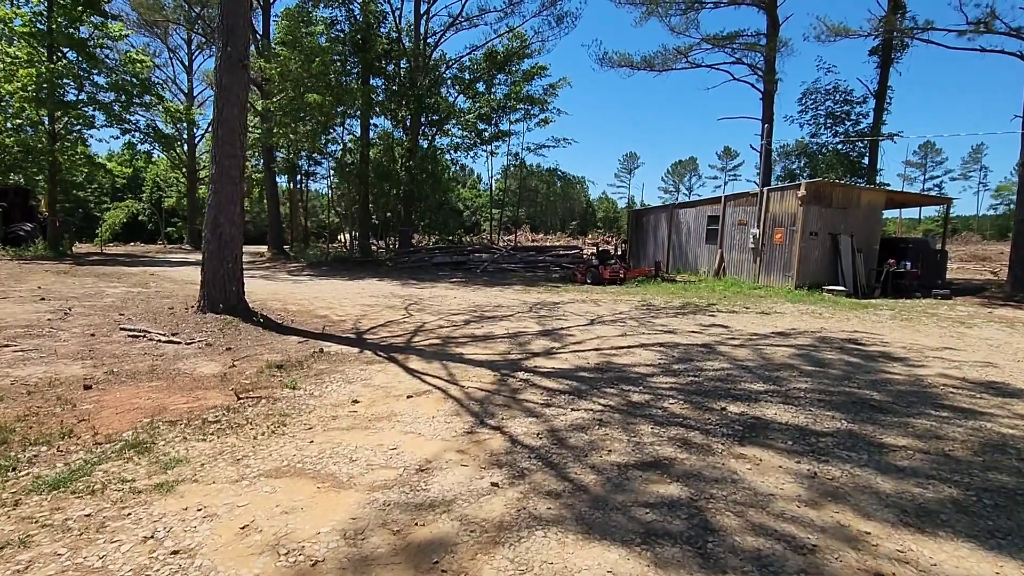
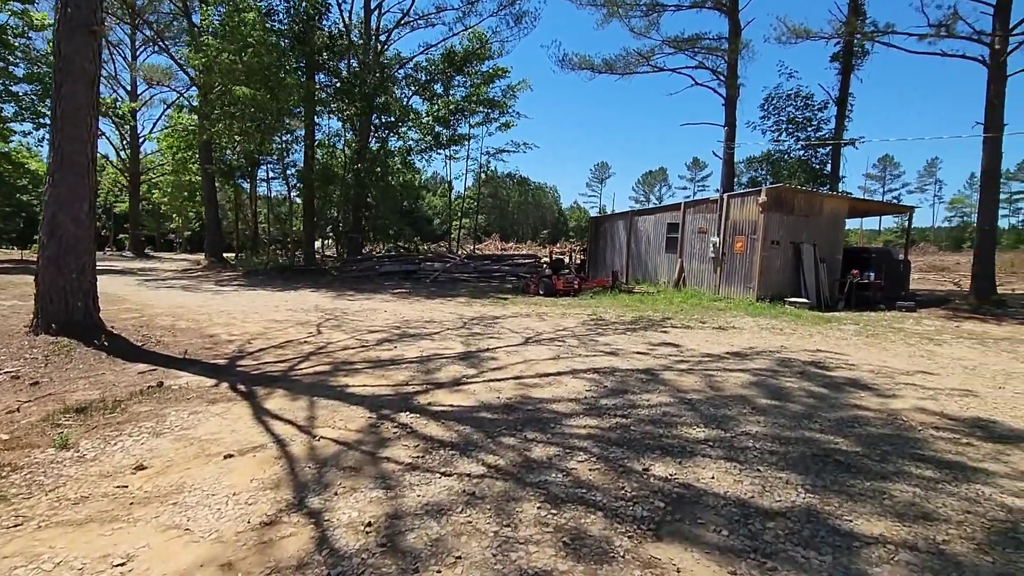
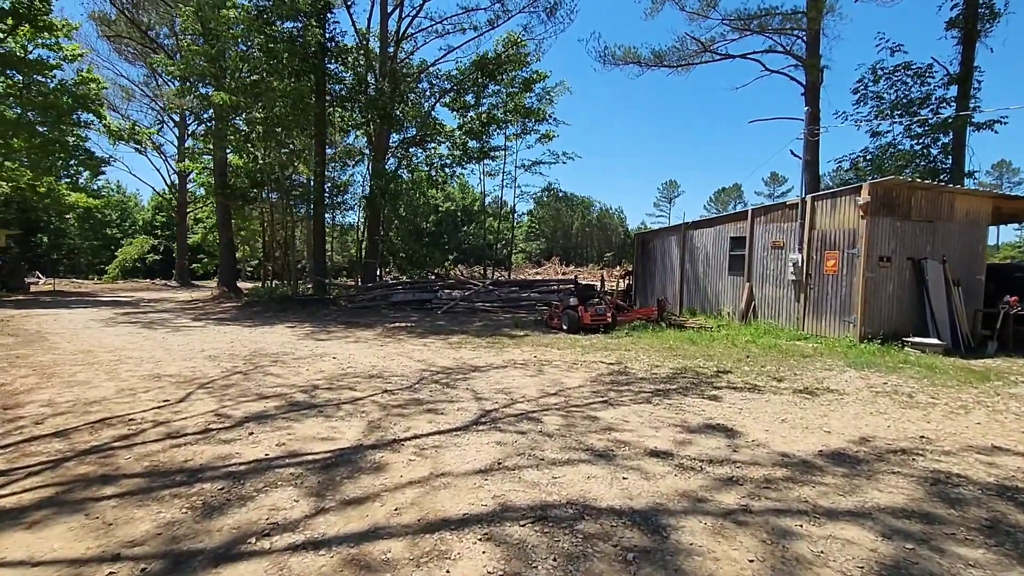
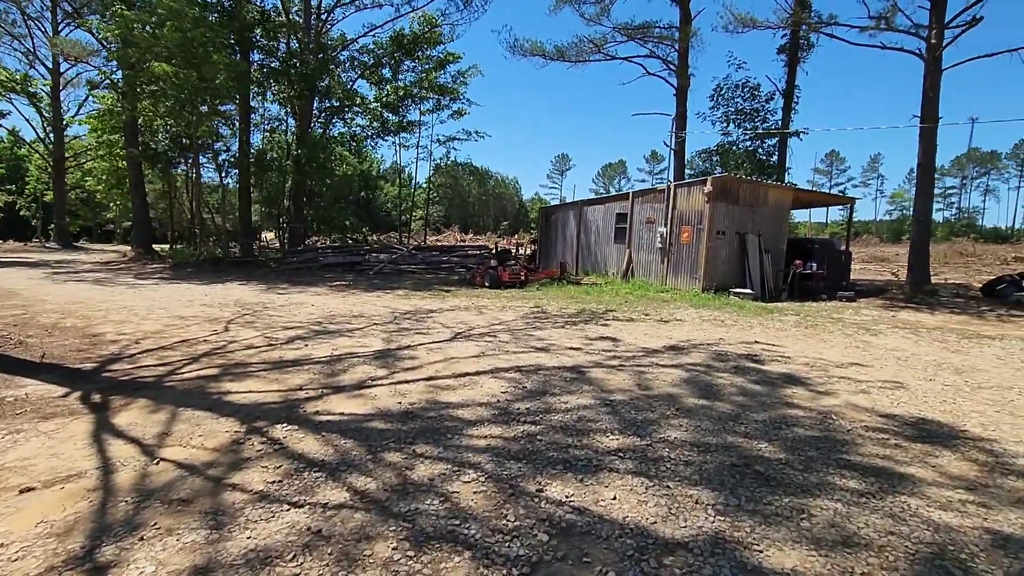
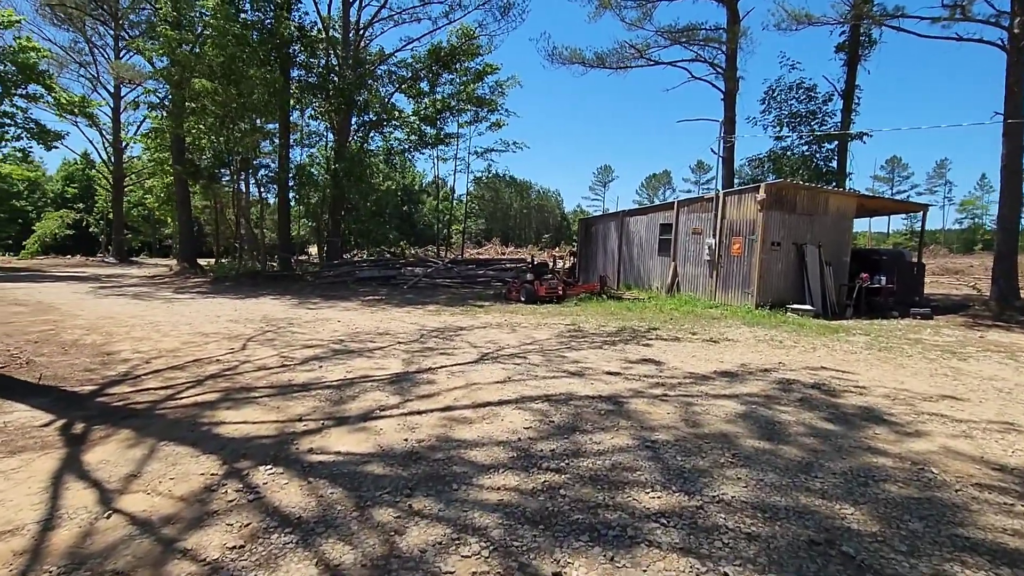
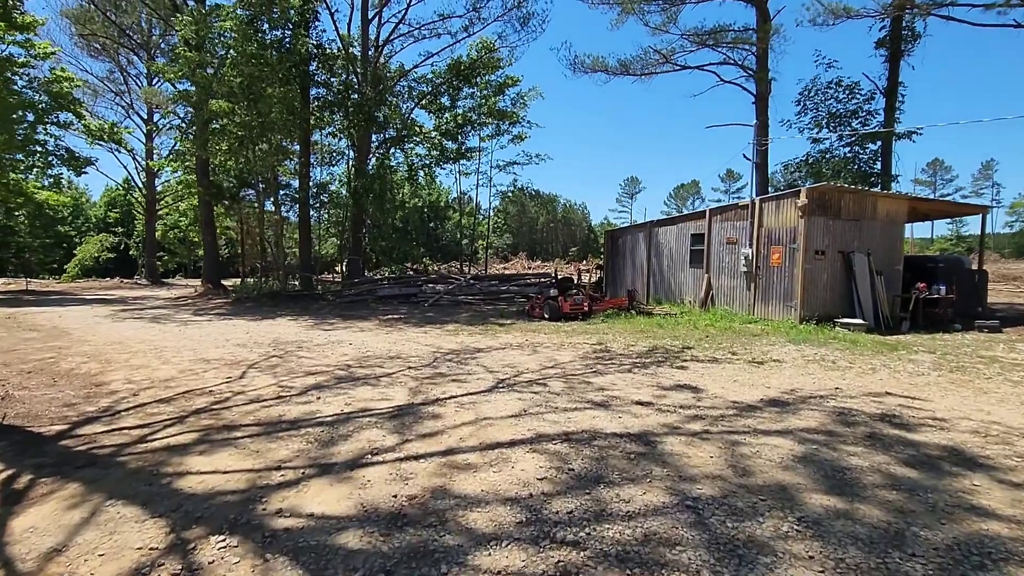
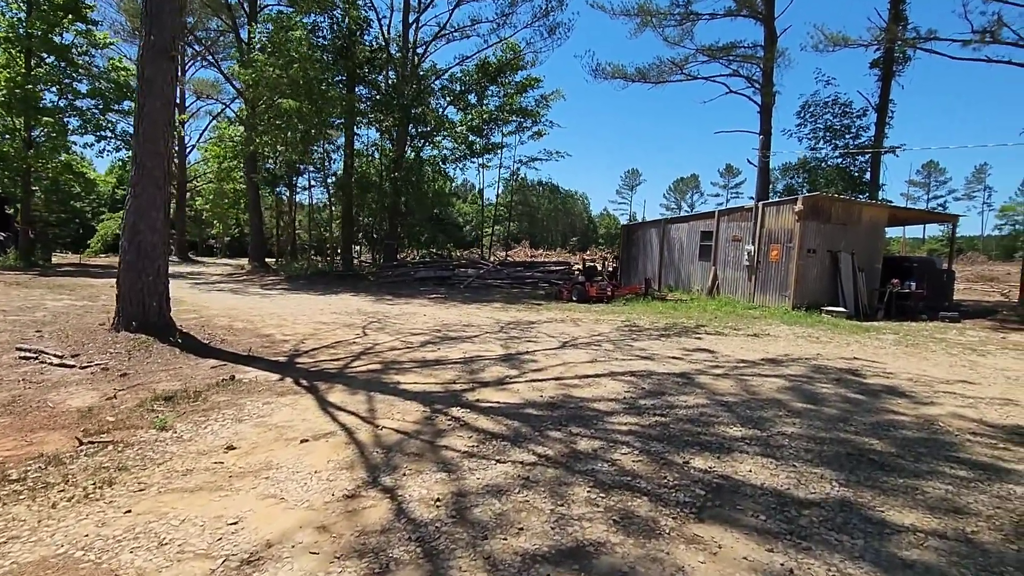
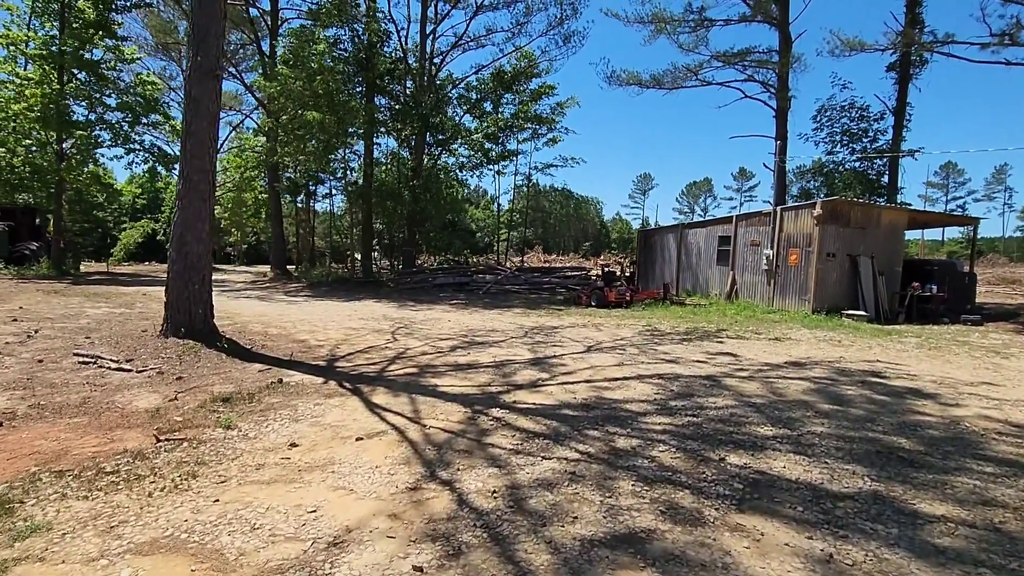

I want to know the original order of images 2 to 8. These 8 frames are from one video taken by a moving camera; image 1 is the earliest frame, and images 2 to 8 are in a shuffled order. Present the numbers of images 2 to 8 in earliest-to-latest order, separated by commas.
8, 7, 2, 4, 5, 6, 3
